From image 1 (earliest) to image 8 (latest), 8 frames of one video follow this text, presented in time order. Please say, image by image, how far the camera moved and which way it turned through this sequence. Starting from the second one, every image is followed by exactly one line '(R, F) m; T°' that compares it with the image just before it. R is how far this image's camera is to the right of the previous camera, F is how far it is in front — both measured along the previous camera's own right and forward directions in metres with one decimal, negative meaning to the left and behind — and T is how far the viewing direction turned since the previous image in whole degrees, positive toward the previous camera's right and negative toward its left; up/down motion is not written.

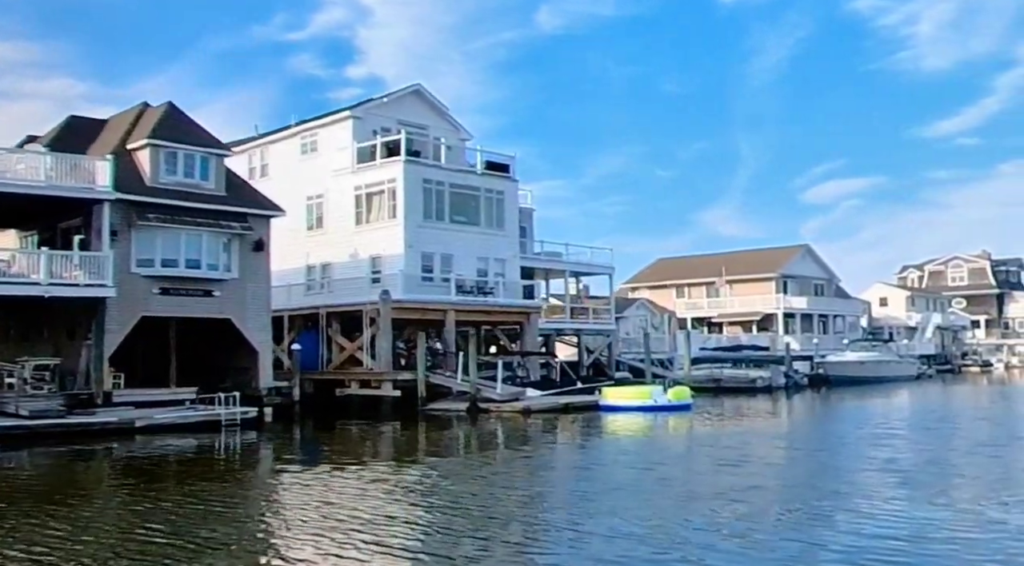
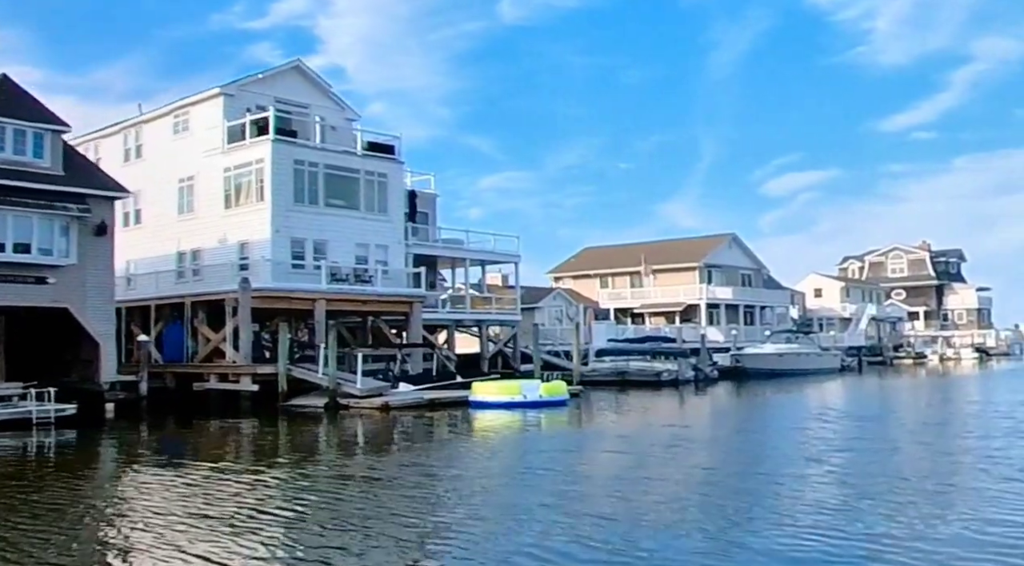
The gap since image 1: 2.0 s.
(+2.8, +2.0) m; +2°
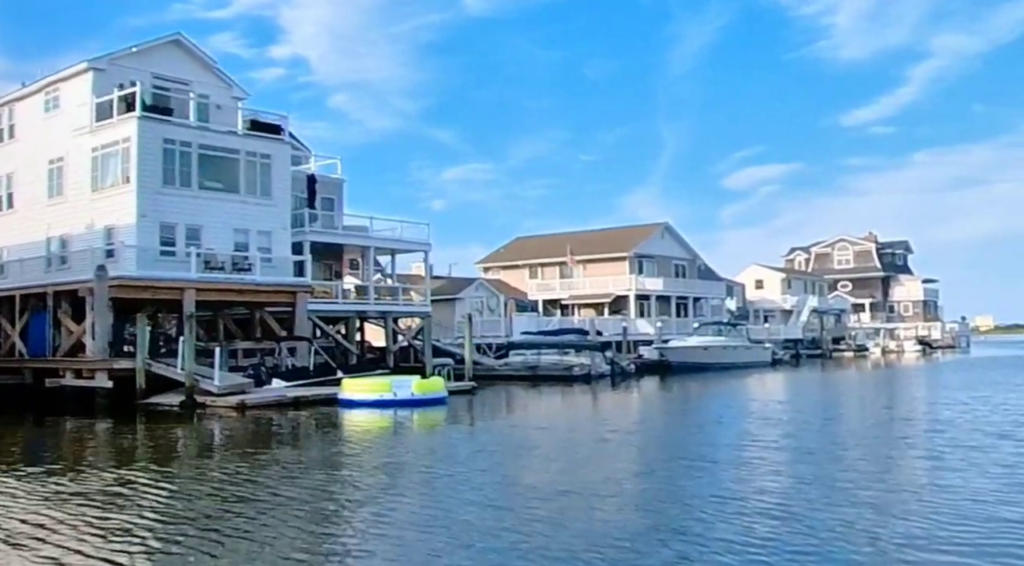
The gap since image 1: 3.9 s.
(+2.3, +2.1) m; +2°
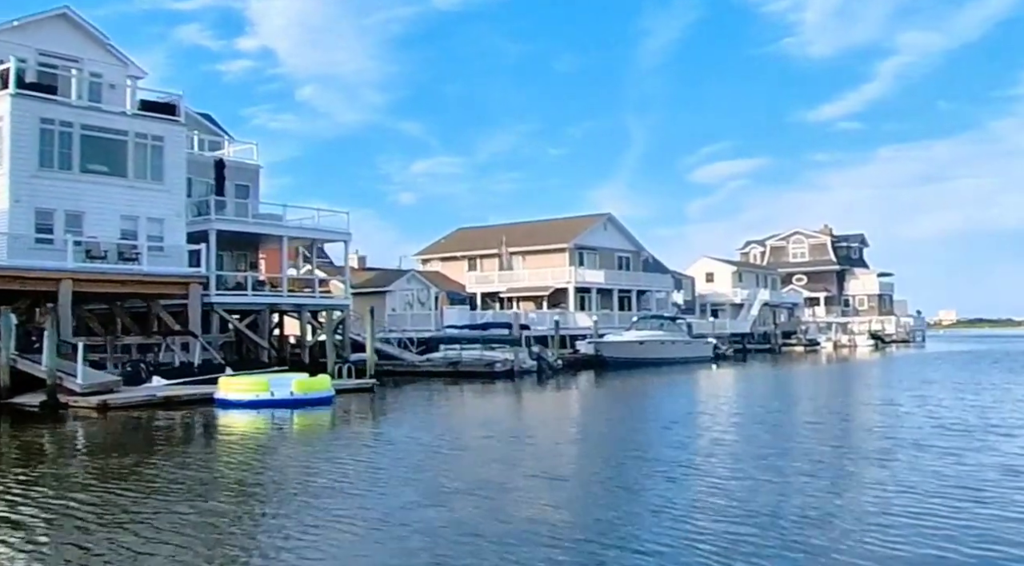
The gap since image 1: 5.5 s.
(+1.8, +1.8) m; +2°
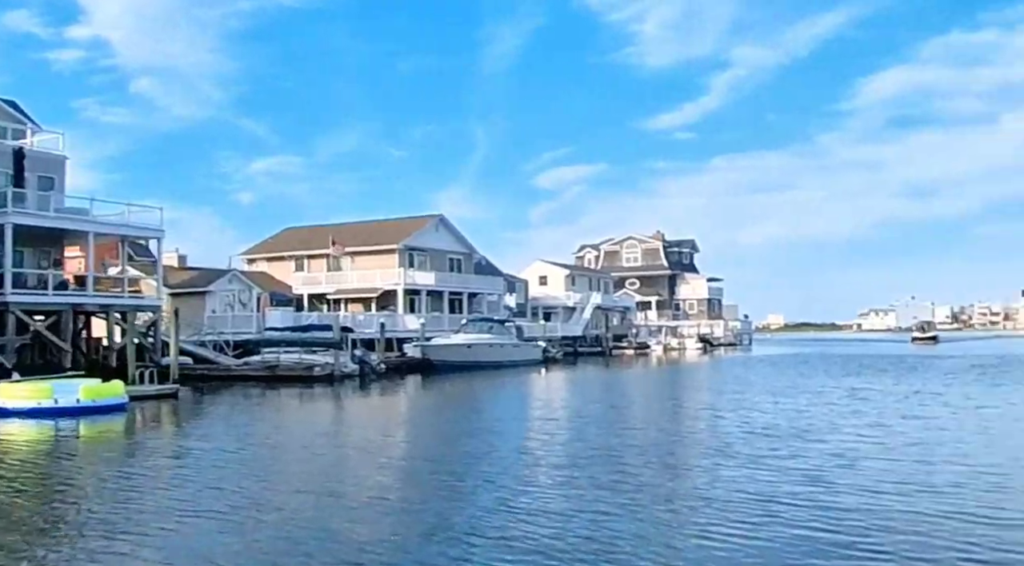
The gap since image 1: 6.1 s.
(+0.8, +0.4) m; +8°
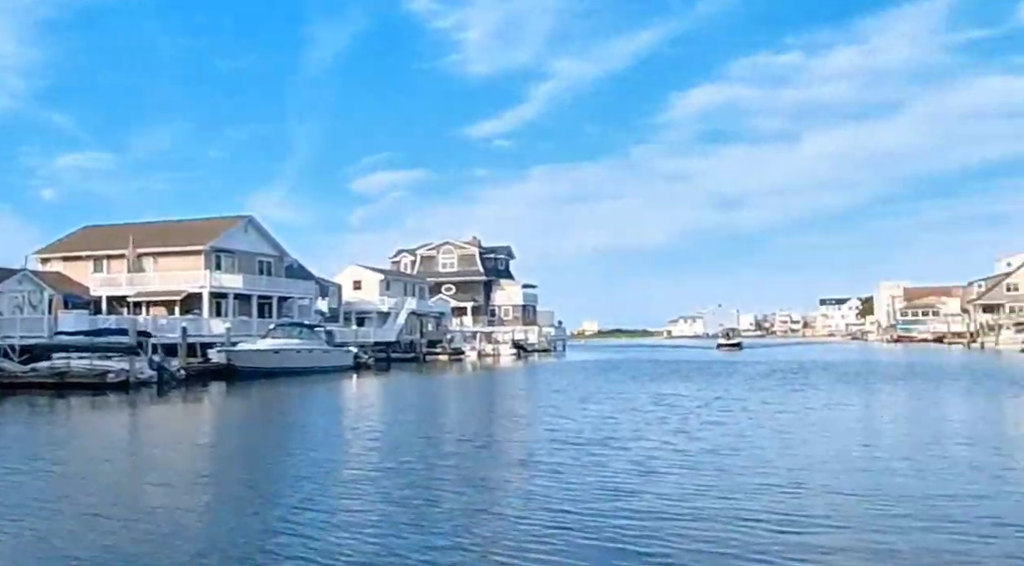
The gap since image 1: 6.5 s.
(+0.2, +0.6) m; +10°
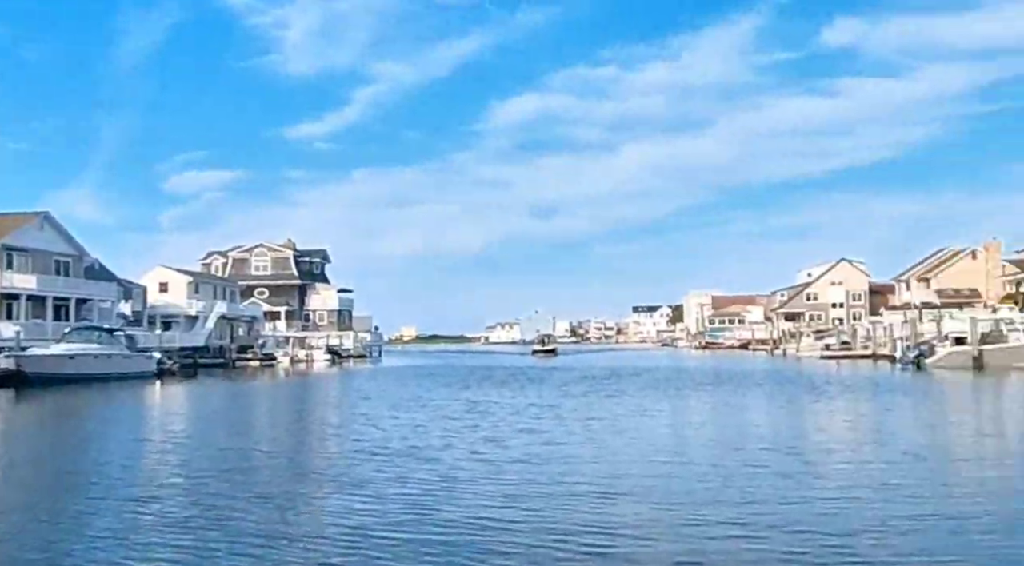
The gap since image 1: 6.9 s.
(0.0, +0.3) m; +10°
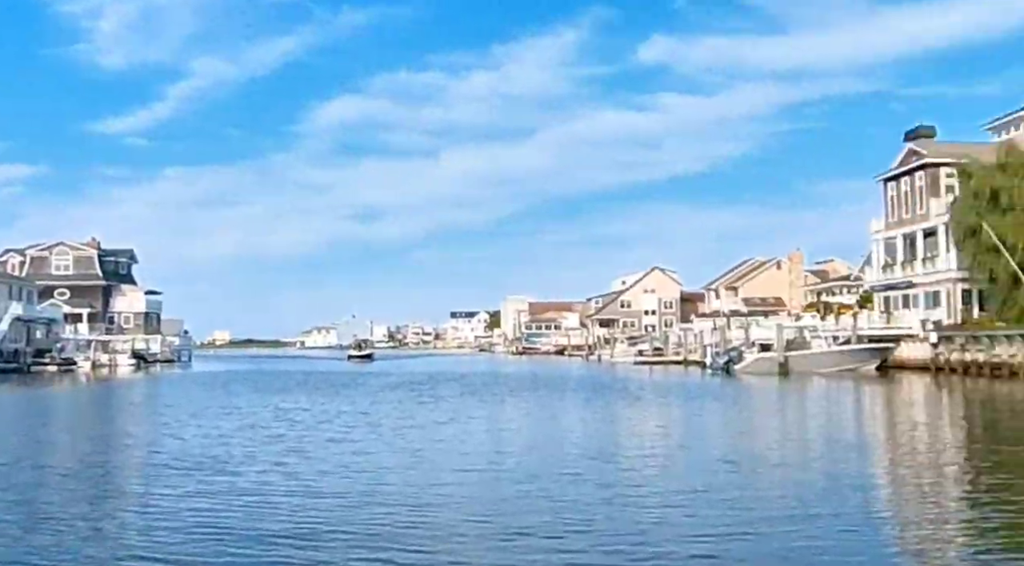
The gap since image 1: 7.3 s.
(0.0, +0.1) m; +10°
